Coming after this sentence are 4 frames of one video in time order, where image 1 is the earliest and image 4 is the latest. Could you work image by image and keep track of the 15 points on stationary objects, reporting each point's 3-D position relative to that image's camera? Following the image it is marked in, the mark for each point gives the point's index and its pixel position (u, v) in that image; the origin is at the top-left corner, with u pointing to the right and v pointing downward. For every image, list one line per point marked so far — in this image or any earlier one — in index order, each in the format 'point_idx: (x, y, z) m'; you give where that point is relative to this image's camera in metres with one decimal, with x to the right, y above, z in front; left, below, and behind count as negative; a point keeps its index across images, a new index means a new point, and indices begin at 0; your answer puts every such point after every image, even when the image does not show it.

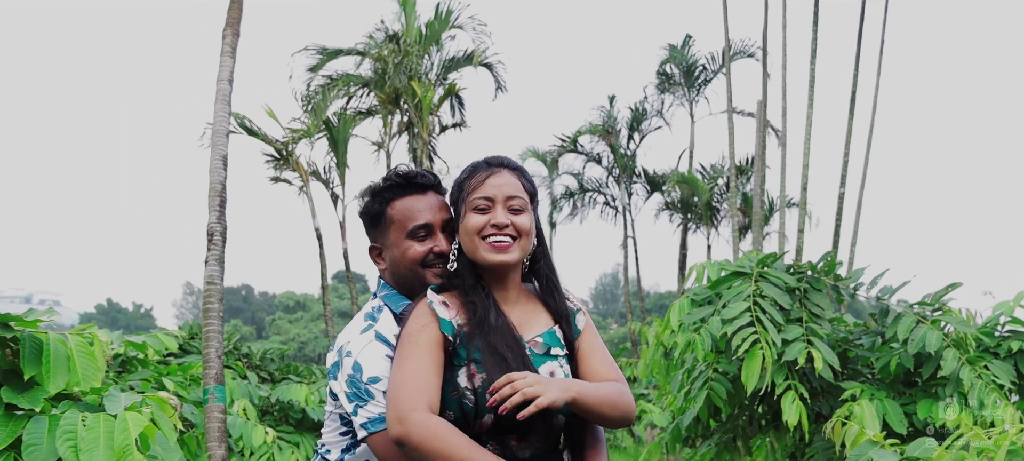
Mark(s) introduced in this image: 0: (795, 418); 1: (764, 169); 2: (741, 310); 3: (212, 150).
0: (+1.3, -0.9, +3.8) m
1: (+2.4, +0.6, +8.0) m
2: (+1.1, -0.4, +4.0) m
3: (-1.6, +0.4, +4.4) m
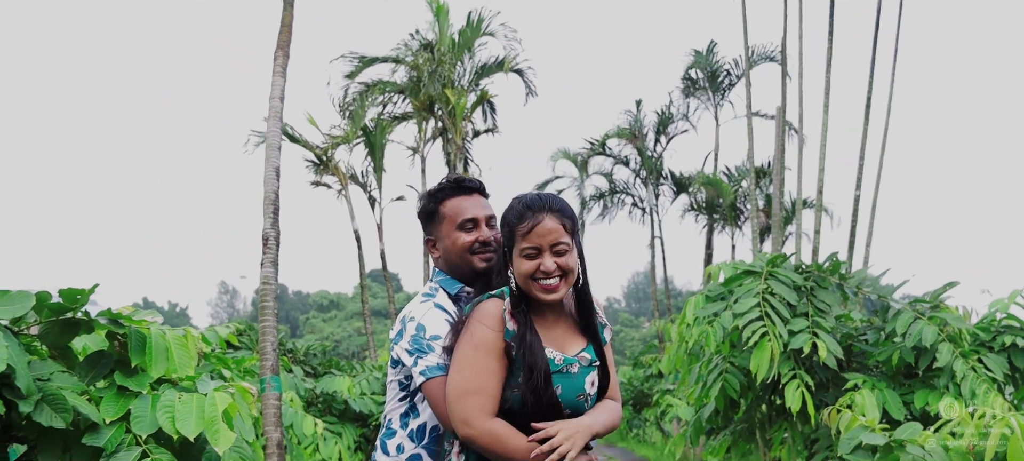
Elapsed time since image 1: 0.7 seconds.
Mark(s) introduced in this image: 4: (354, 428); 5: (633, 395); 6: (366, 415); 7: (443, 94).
0: (+1.5, -0.9, +4.1) m
1: (+2.7, +0.6, +8.3) m
2: (+1.3, -0.4, +4.3) m
3: (-1.5, +0.4, +4.8) m
4: (-1.3, -1.6, +6.6) m
5: (+1.9, -2.5, +12.4) m
6: (-1.2, -1.5, +6.6) m
7: (-0.9, +1.8, +10.9) m
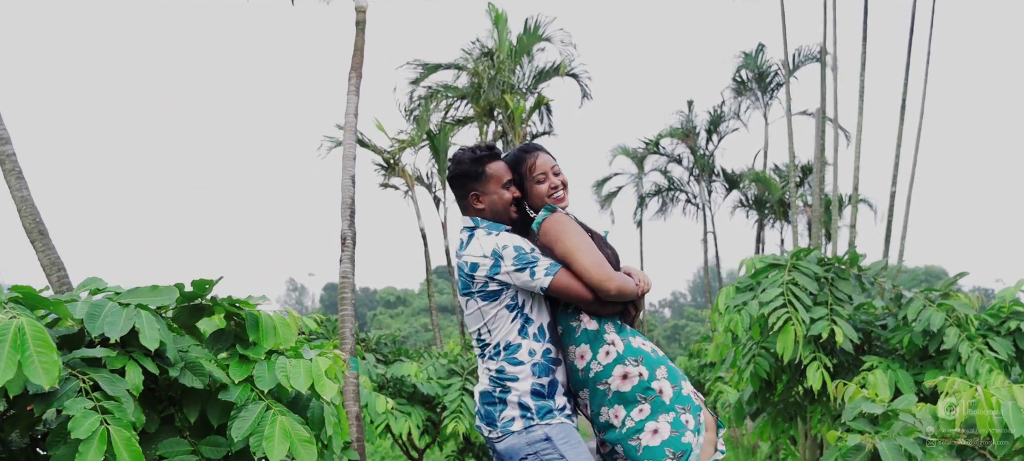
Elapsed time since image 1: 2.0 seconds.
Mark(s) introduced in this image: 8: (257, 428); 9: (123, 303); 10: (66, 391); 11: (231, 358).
0: (+1.7, -0.9, +4.6) m
1: (+3.3, +0.7, +8.7) m
2: (+1.5, -0.4, +4.8) m
3: (-1.1, +0.4, +5.5) m
4: (-0.8, -1.6, +7.3) m
5: (+2.8, -2.4, +12.8) m
6: (-0.7, -1.5, +7.3) m
7: (-0.1, +1.9, +11.5) m
8: (-0.8, -0.6, +2.6) m
9: (-1.3, -0.2, +2.6) m
10: (-1.3, -0.5, +2.3) m
11: (-1.1, -0.5, +3.1) m
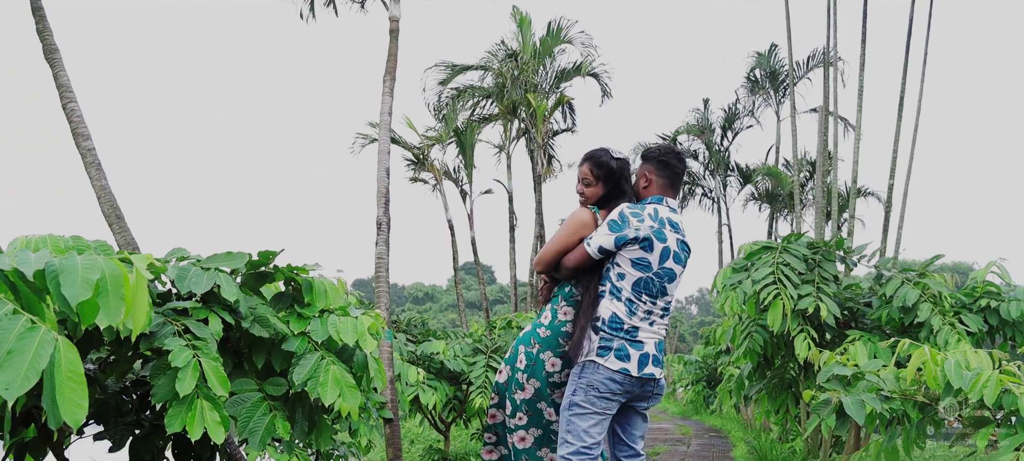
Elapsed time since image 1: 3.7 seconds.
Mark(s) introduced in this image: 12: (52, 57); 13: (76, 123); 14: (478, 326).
0: (+1.8, -0.8, +5.1) m
1: (+3.5, +0.8, +9.1) m
2: (+1.7, -0.3, +5.3) m
3: (-1.0, +0.5, +6.1) m
4: (-0.6, -1.5, +7.9) m
5: (+3.2, -2.3, +13.3) m
6: (-0.5, -1.4, +7.9) m
7: (+0.2, +2.0, +12.0) m
8: (-0.8, -0.5, +3.2) m
9: (-1.2, -0.1, +3.2) m
10: (-1.2, -0.4, +2.9) m
11: (-1.0, -0.4, +3.7) m
12: (-2.6, +1.0, +4.6) m
13: (-2.5, +0.6, +4.6) m
14: (-0.4, -1.1, +9.2) m
